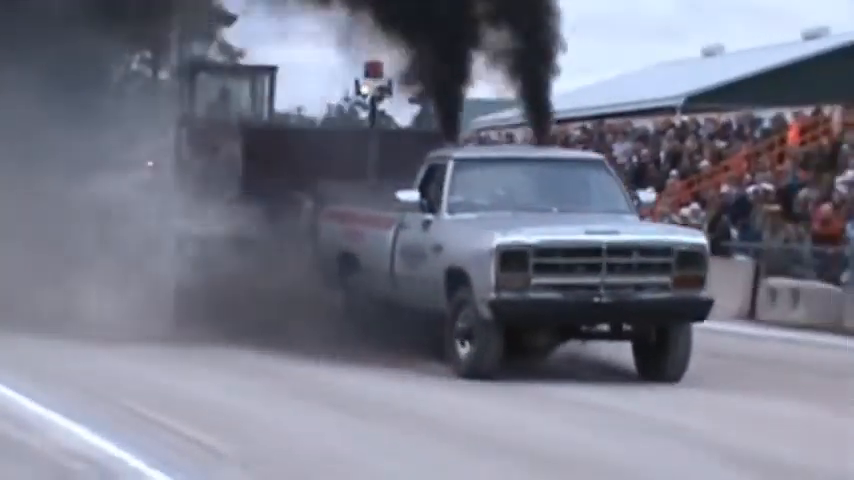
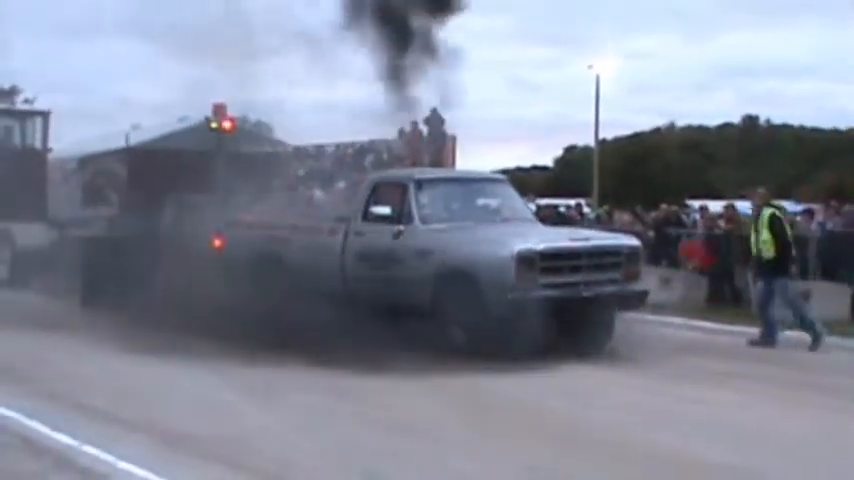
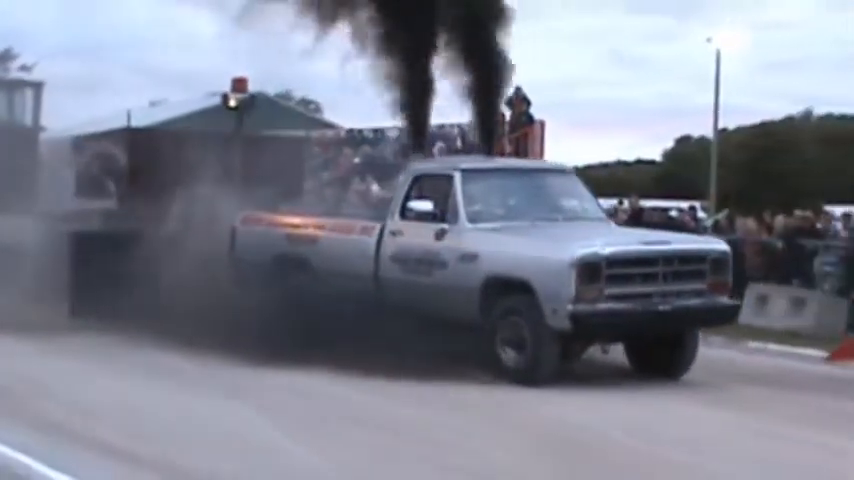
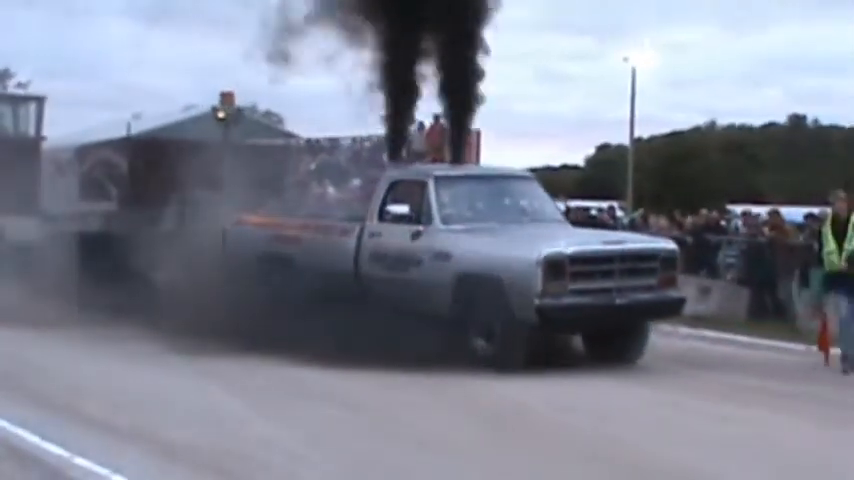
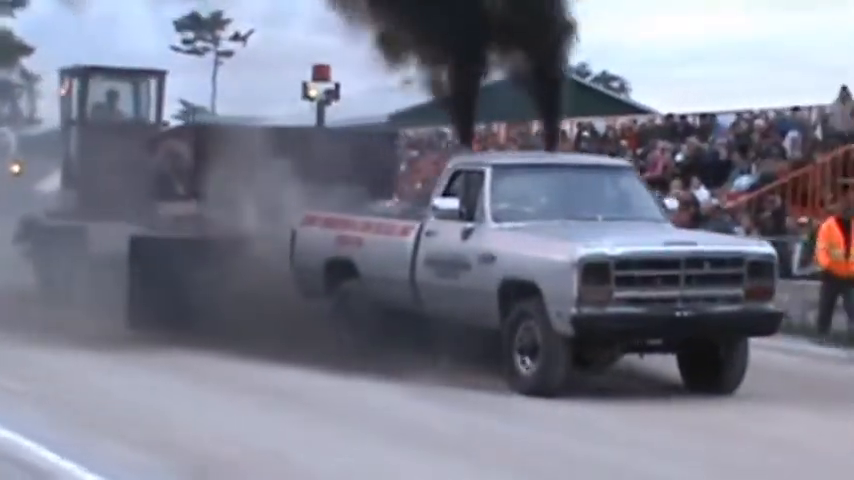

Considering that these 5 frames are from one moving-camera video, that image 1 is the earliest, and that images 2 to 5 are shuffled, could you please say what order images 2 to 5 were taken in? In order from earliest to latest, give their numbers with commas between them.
5, 3, 4, 2
